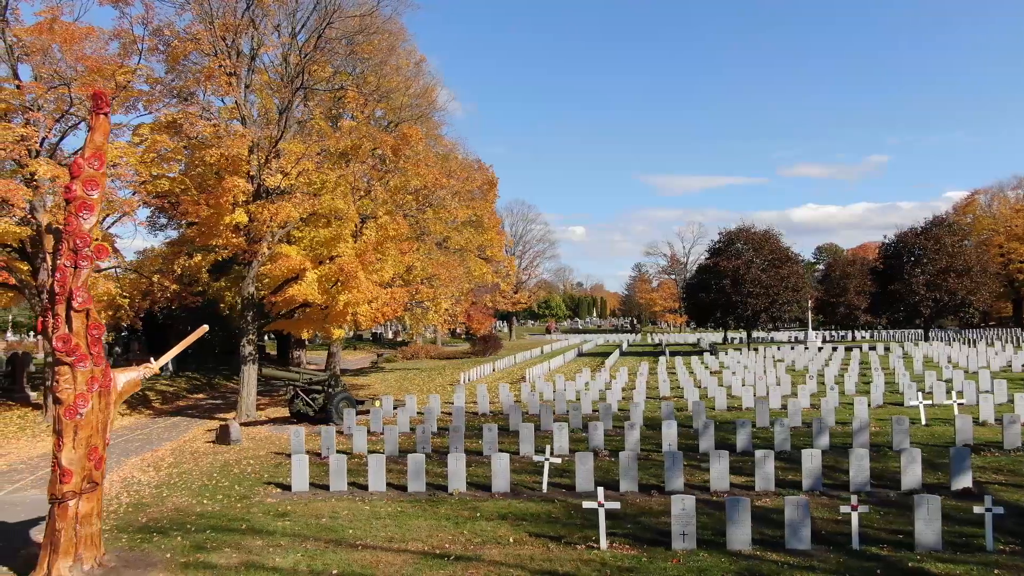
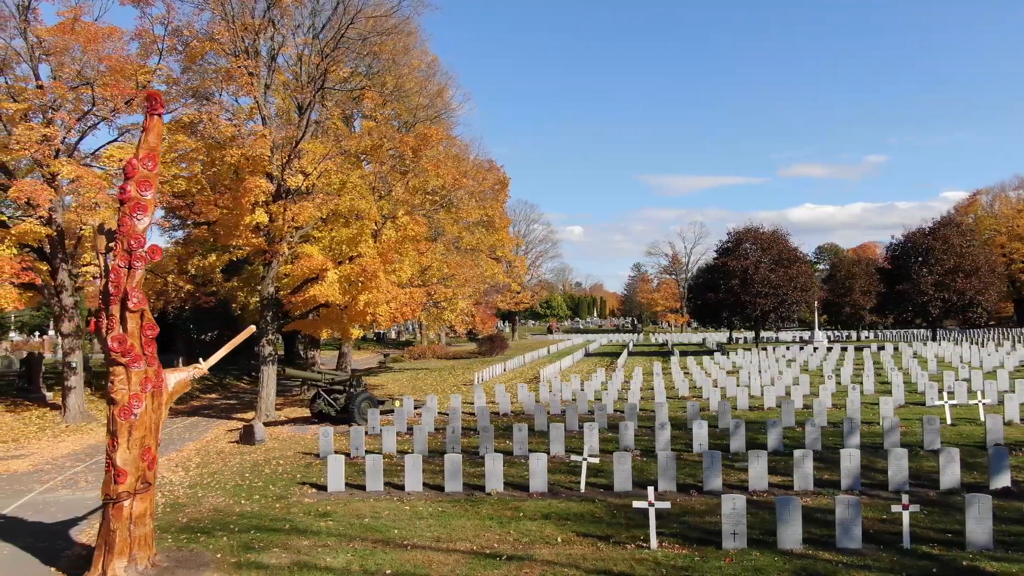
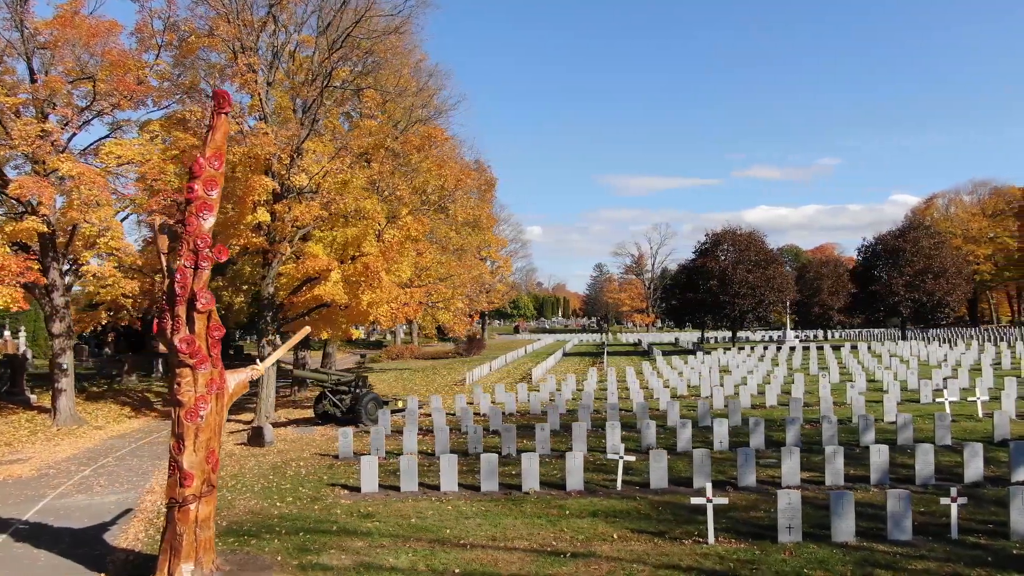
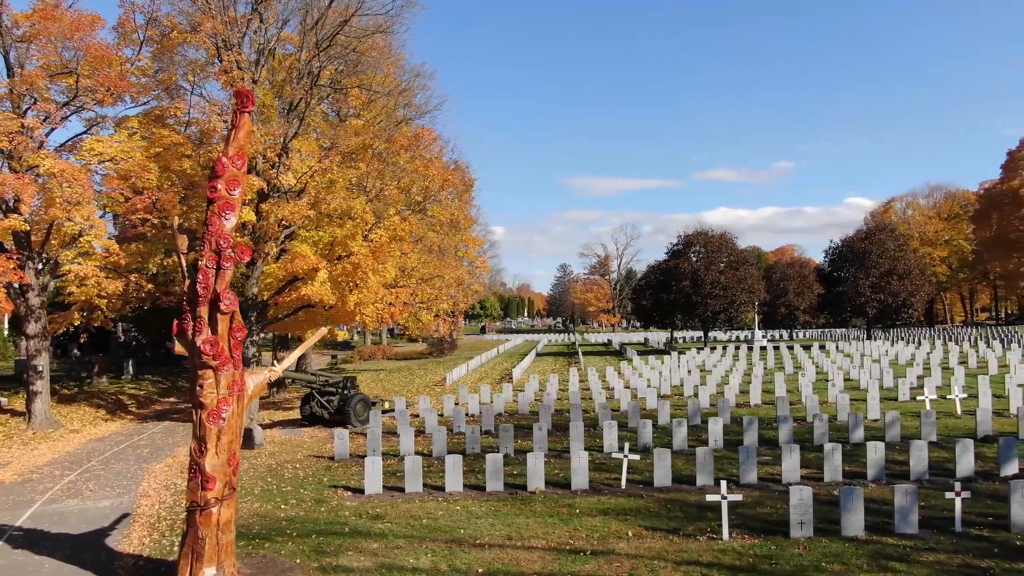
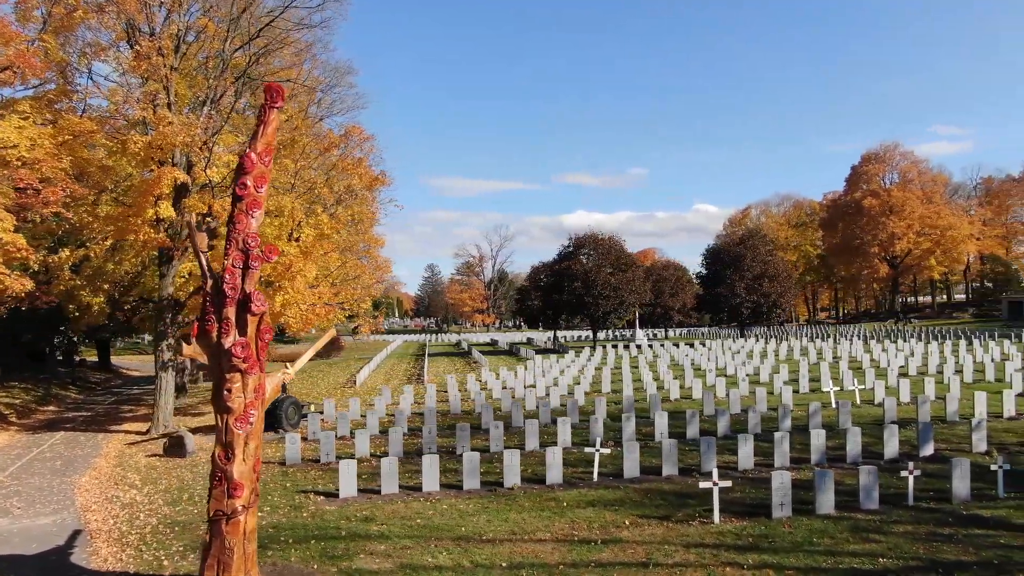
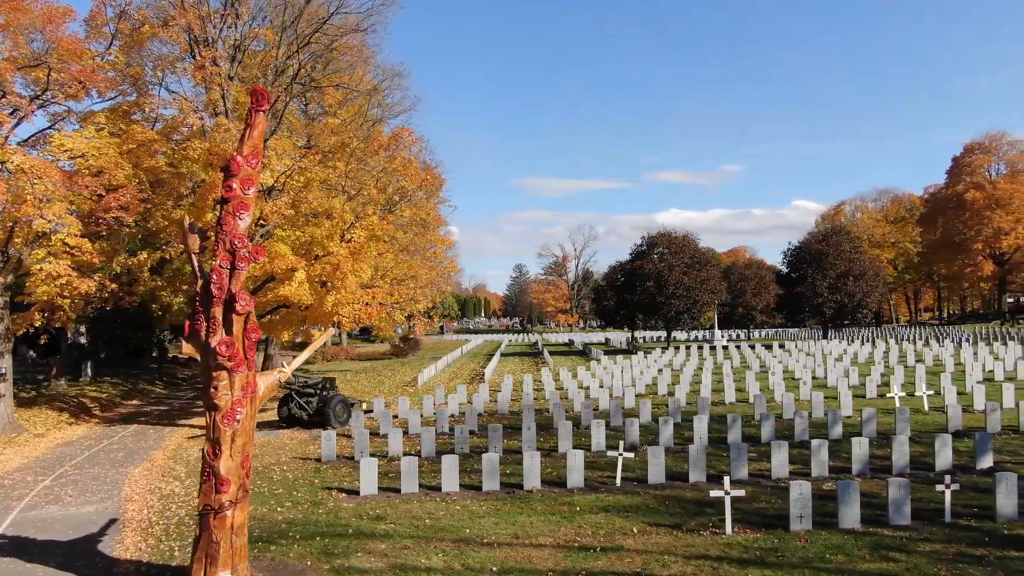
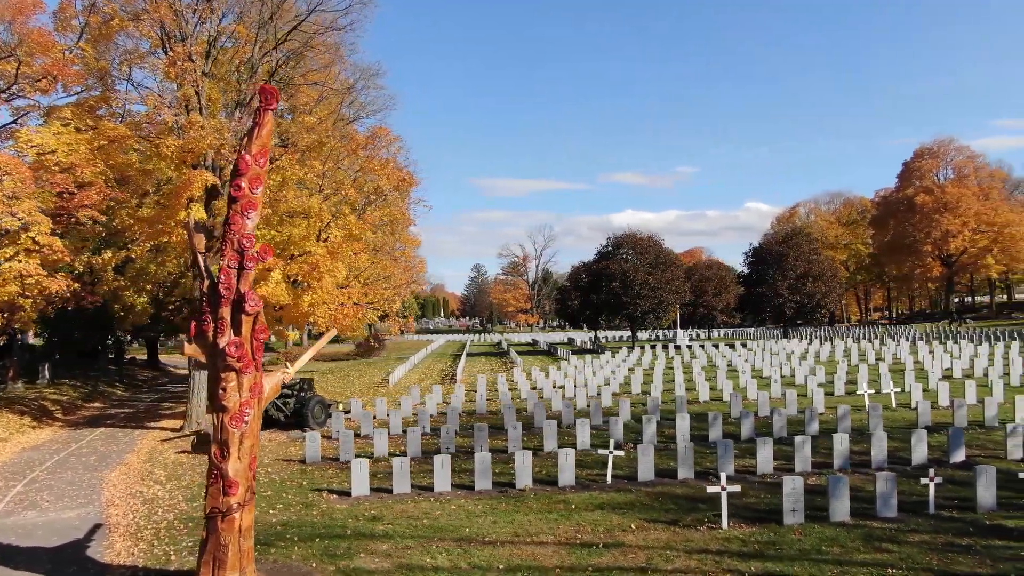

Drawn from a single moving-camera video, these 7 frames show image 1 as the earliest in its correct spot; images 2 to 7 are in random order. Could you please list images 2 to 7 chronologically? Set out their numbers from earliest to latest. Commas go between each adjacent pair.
2, 3, 4, 6, 7, 5
